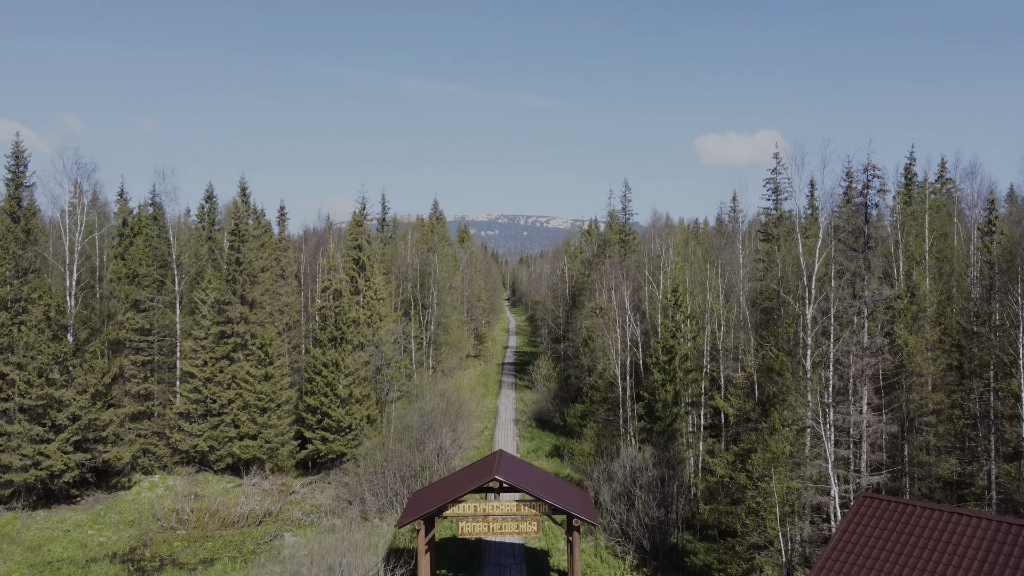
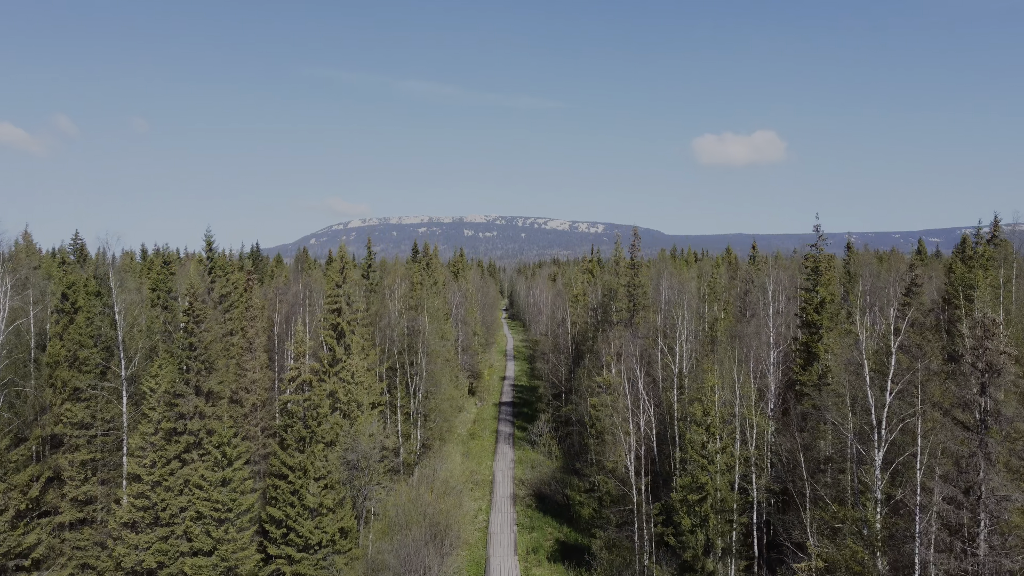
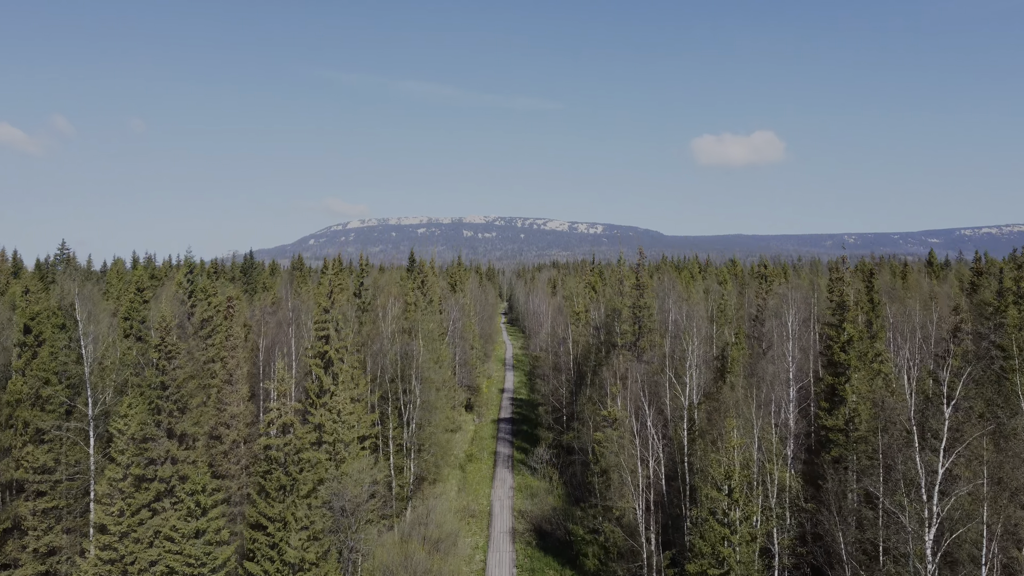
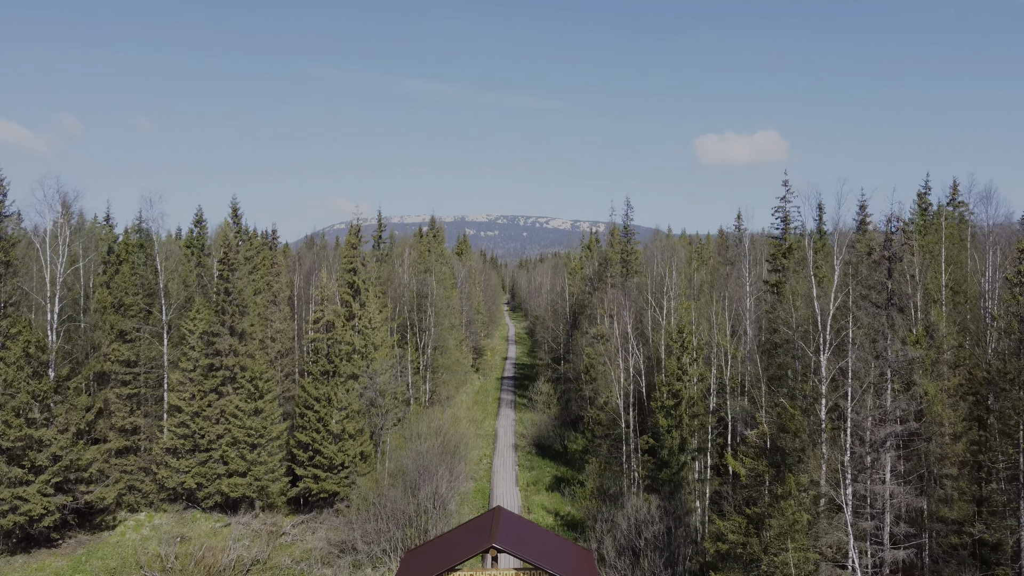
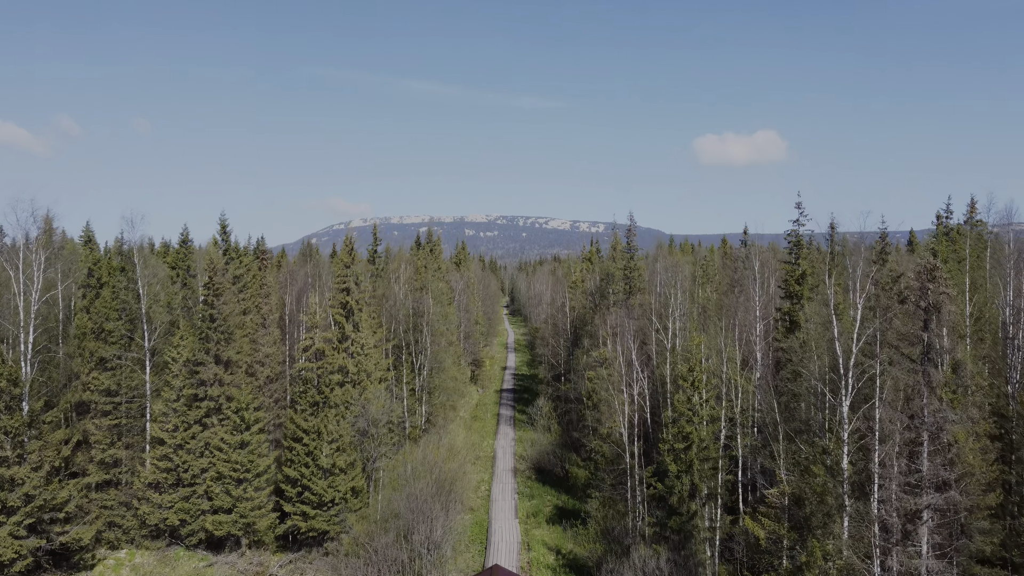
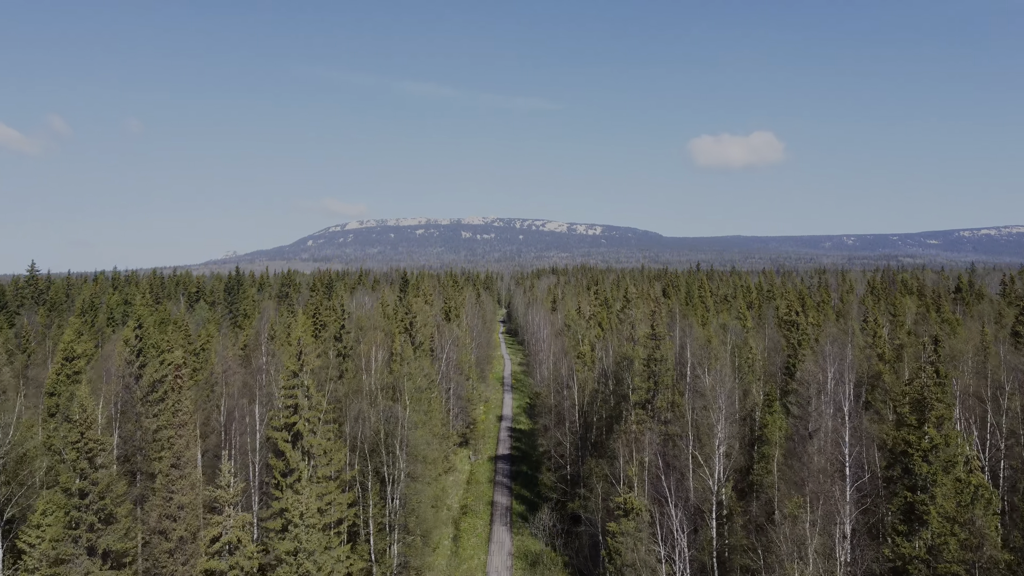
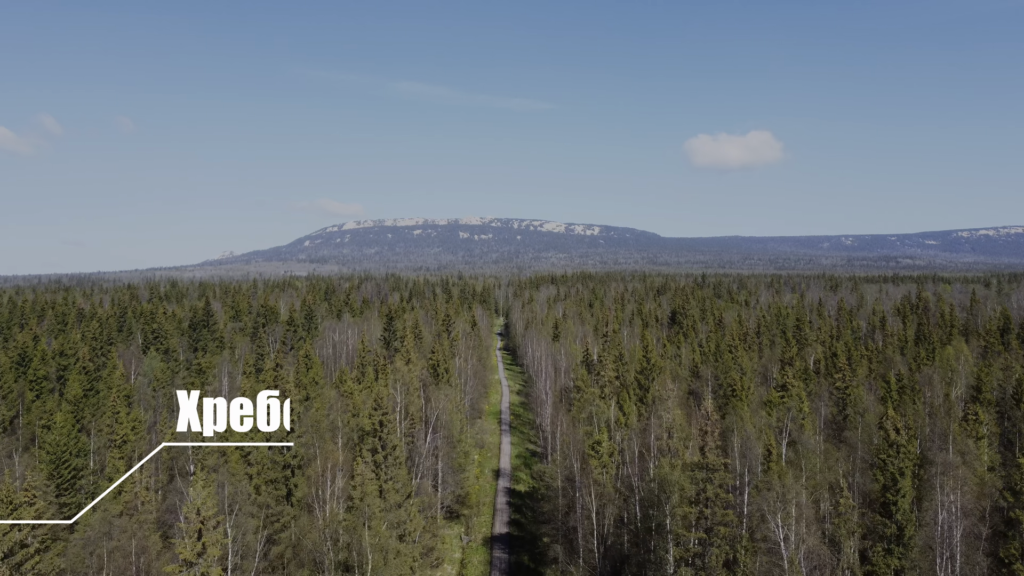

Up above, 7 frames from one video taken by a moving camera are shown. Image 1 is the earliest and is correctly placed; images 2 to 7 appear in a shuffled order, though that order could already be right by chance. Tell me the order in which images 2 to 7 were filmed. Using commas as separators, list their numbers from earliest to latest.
4, 5, 2, 3, 6, 7
